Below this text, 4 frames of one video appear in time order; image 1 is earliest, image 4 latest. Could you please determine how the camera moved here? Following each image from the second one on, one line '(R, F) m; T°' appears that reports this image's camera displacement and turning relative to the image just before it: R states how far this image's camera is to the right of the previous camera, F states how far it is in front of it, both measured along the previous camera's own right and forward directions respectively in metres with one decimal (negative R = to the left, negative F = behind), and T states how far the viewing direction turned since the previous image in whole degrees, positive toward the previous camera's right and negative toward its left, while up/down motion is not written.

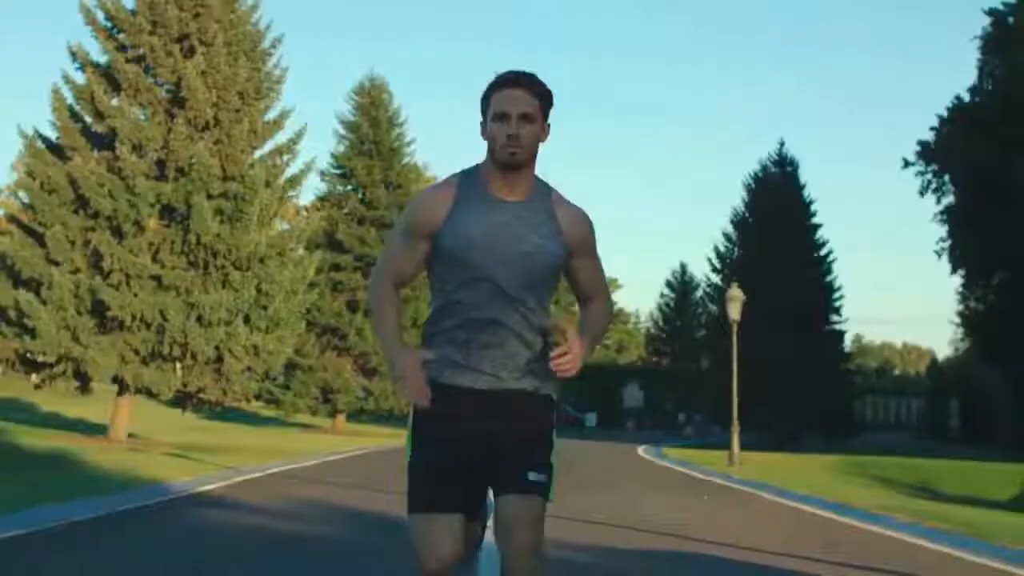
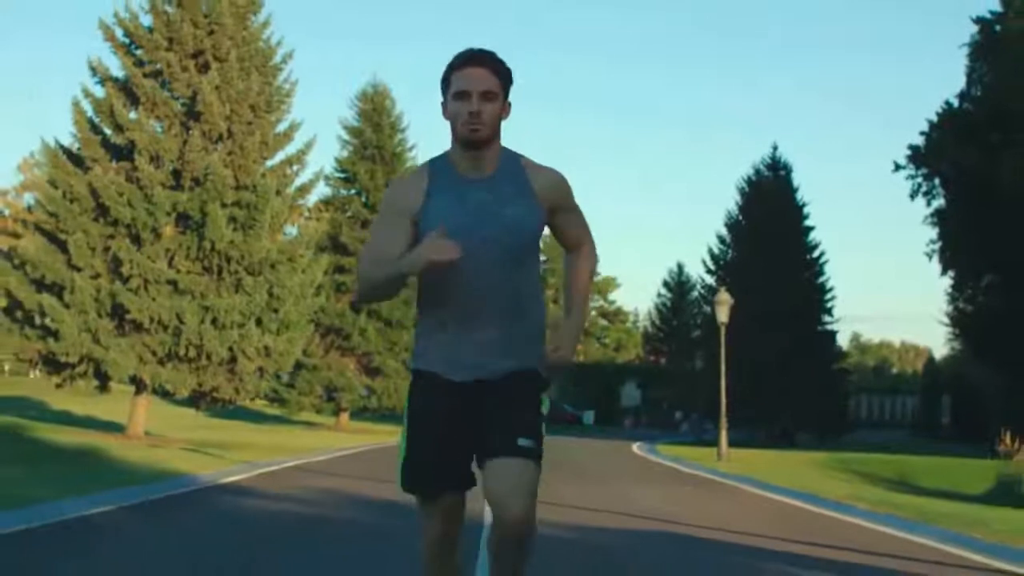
(0.0, -0.9) m; 0°
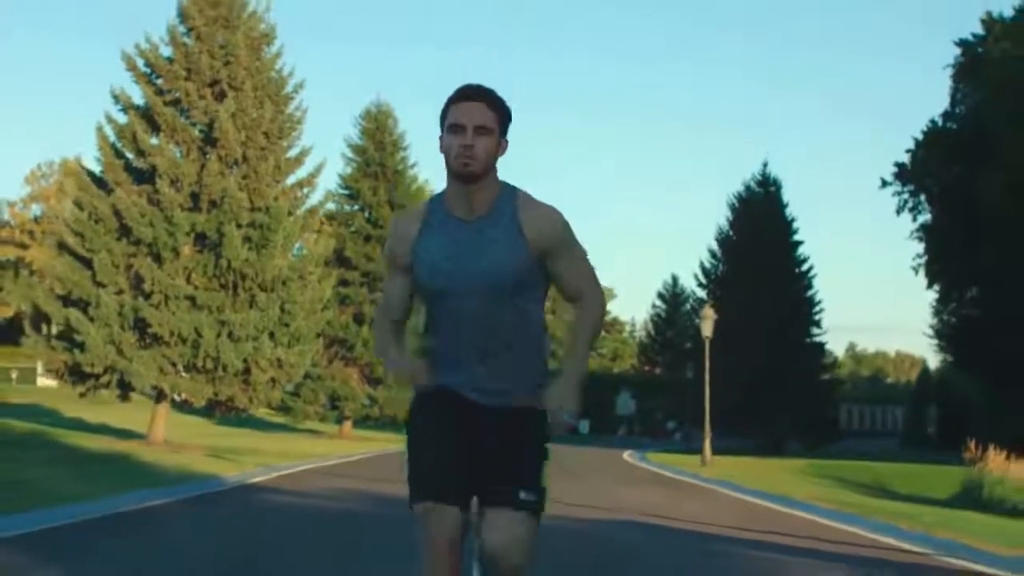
(0.0, -1.2) m; 0°
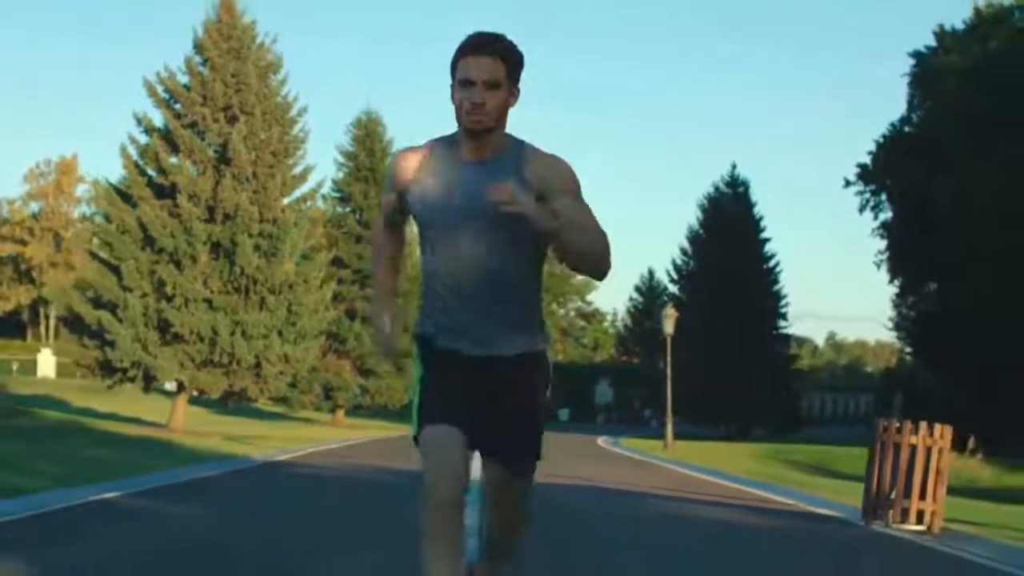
(0.0, -2.3) m; +1°
